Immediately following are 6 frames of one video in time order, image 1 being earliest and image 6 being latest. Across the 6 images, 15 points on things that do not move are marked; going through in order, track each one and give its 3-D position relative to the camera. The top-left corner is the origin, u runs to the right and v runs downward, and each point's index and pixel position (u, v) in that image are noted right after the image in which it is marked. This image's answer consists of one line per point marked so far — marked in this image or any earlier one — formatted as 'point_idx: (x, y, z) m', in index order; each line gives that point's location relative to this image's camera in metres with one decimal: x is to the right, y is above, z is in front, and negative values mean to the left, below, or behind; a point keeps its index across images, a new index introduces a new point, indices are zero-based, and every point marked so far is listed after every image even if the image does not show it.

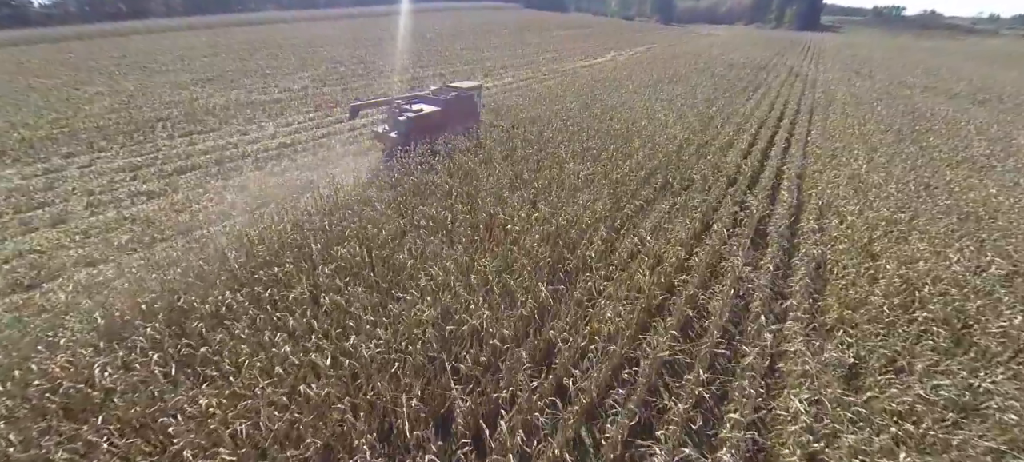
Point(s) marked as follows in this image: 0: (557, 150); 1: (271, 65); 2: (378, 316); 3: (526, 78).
0: (+0.8, +1.5, +6.9) m
1: (-12.0, +8.3, +19.1) m
2: (-1.2, -0.8, +3.5) m
3: (+0.7, +7.0, +17.5) m
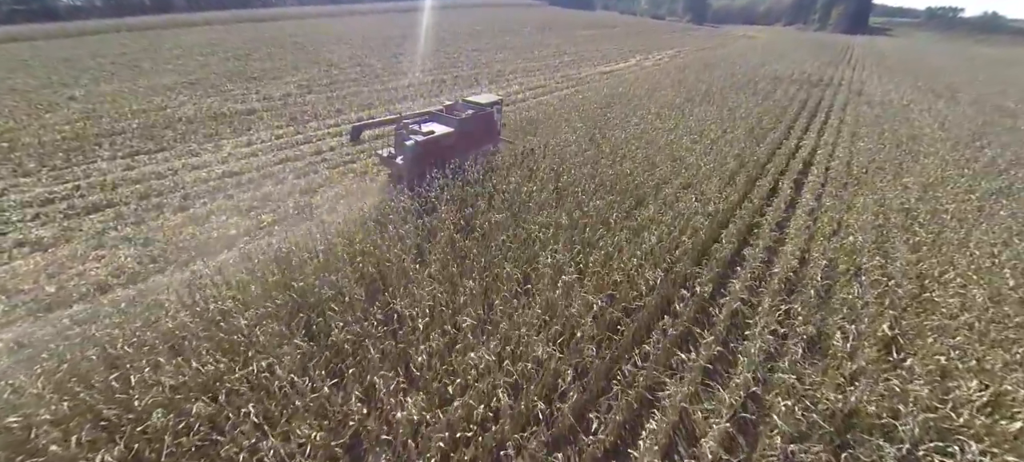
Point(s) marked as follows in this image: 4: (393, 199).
0: (+0.3, +0.2, +4.9) m
1: (-11.6, +7.5, +17.8) m
2: (-2.0, -2.0, +1.6) m
3: (+1.0, +5.8, +15.5) m
4: (-1.8, +0.5, +6.0) m
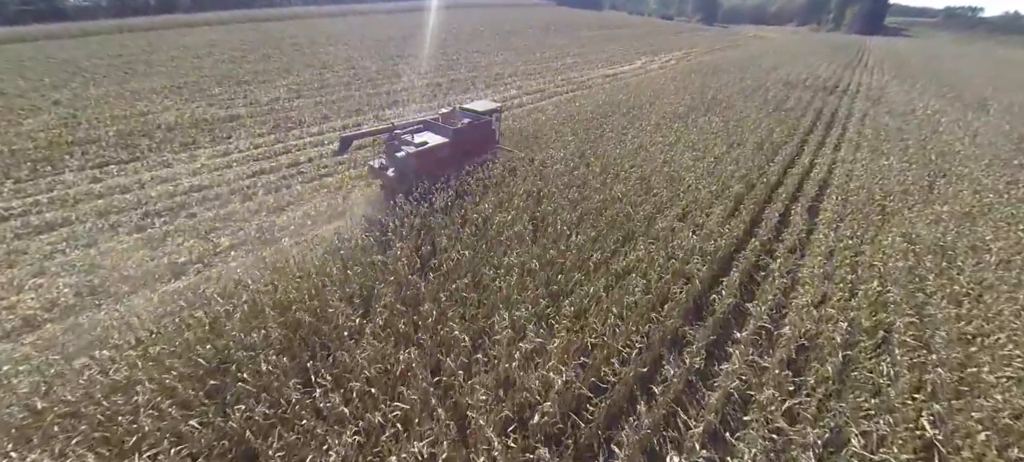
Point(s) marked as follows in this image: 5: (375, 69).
0: (-0.1, -0.3, +4.3) m
1: (-11.6, +7.2, +17.3) m
2: (-2.5, -2.5, +1.1) m
3: (+0.9, +5.3, +14.8) m
4: (-2.2, +0.1, +5.4) m
5: (-6.5, +7.7, +18.3) m
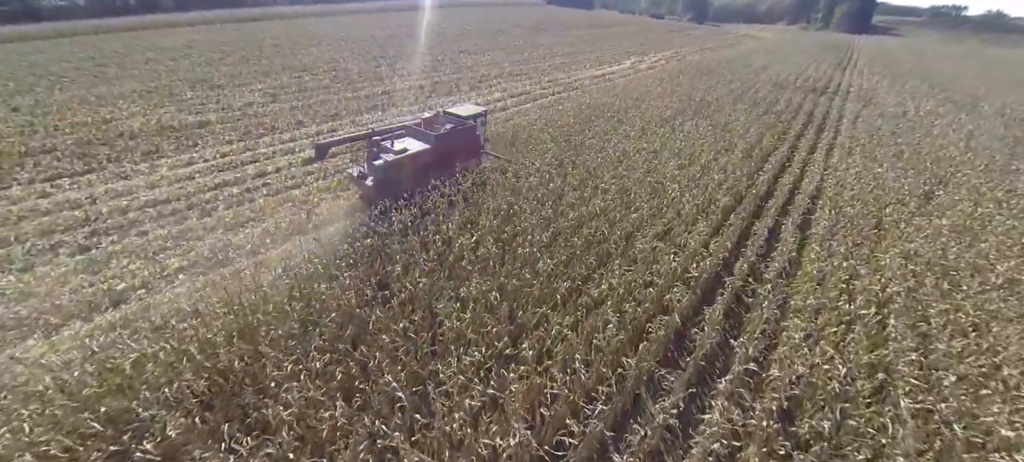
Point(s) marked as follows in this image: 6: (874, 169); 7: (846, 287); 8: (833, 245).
0: (-0.4, -0.6, +3.9) m
1: (-12.3, +6.8, +16.7) m
2: (-2.8, -2.8, +0.6) m
3: (+0.3, +5.1, +14.4) m
4: (-2.6, -0.2, +4.9) m
5: (-7.1, +7.4, +17.7) m
6: (+6.5, +1.1, +7.0) m
7: (+3.5, -0.6, +4.1) m
8: (+3.9, -0.2, +4.7) m
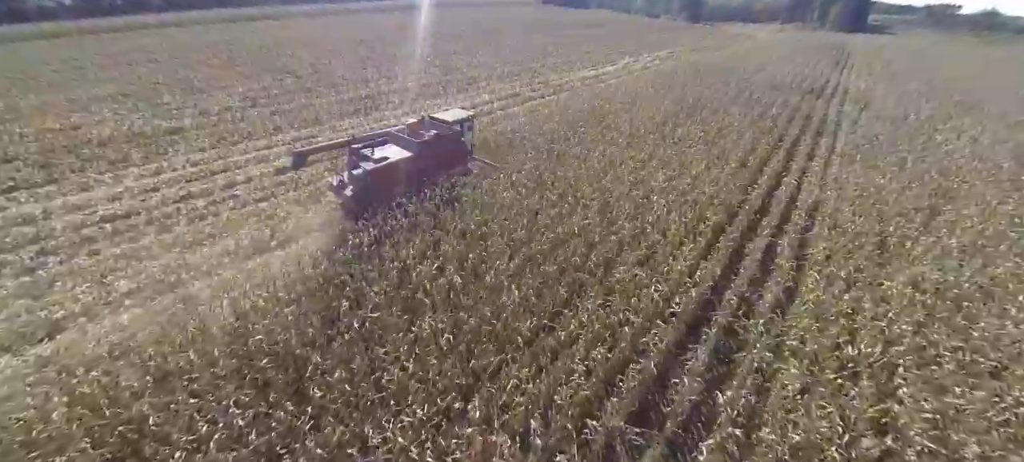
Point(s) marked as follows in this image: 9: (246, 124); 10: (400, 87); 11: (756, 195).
0: (-0.8, -0.9, +3.4) m
1: (-12.7, +6.5, +16.2) m
2: (-3.1, -3.1, +0.2) m
3: (-0.1, +4.8, +13.9) m
4: (-2.9, -0.5, +4.5) m
5: (-7.6, +7.1, +17.3) m
6: (+6.2, +0.9, +6.6) m
7: (+3.2, -0.9, +3.6) m
8: (+3.6, -0.4, +4.3) m
9: (-7.9, +3.2, +11.5) m
10: (-4.5, +5.8, +15.4) m
11: (+3.8, +0.6, +6.0) m
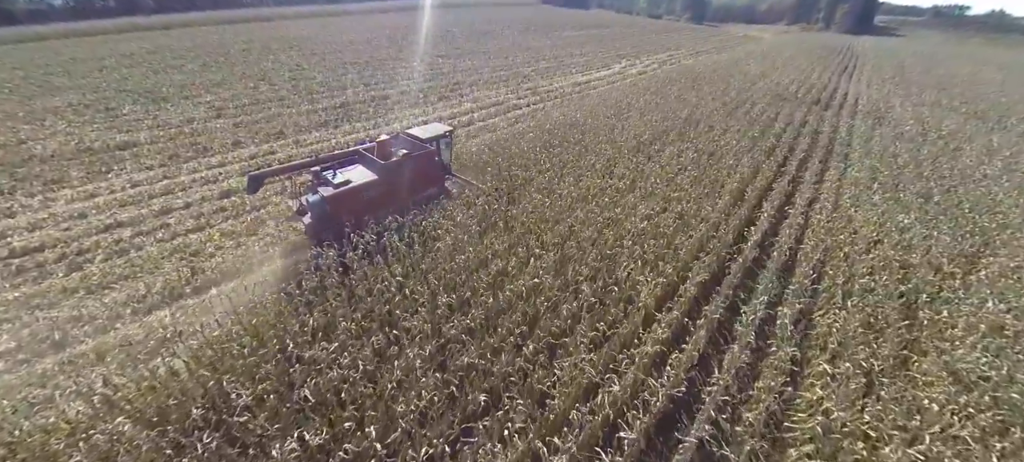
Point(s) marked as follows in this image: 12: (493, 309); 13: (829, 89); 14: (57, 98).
0: (-1.5, -1.5, +2.5) m
1: (-13.2, +6.0, +15.5) m
2: (-3.8, -3.7, -0.7) m
3: (-0.7, +4.2, +13.1) m
4: (-3.6, -1.1, +3.6) m
5: (-8.1, +6.5, +16.5) m
6: (+5.5, +0.2, +5.6) m
7: (+2.5, -1.5, +2.7) m
8: (+2.9, -1.1, +3.4) m
9: (-8.5, +2.6, +10.7) m
10: (-5.0, +5.2, +14.6) m
11: (+3.2, 0.0, +5.0) m
12: (-0.1, -0.7, +3.7) m
13: (+13.6, +6.1, +16.2) m
14: (-16.4, +4.8, +14.0) m
